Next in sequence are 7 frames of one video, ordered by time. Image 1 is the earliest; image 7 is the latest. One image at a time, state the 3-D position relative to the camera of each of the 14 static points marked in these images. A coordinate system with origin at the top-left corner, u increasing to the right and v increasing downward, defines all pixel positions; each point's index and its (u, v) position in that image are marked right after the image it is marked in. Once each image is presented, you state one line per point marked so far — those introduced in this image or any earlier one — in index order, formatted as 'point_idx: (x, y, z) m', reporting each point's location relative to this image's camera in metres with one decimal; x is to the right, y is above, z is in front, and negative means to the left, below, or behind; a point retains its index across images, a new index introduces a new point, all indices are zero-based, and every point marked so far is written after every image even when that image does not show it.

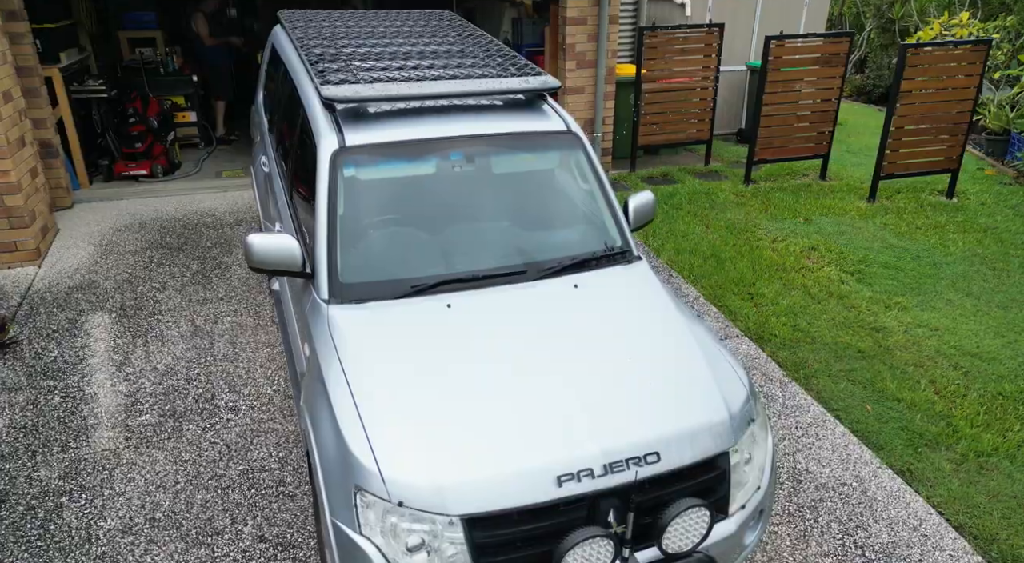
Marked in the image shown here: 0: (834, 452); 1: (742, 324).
0: (+1.8, -1.0, +4.0) m
1: (+1.7, -0.3, +5.2) m
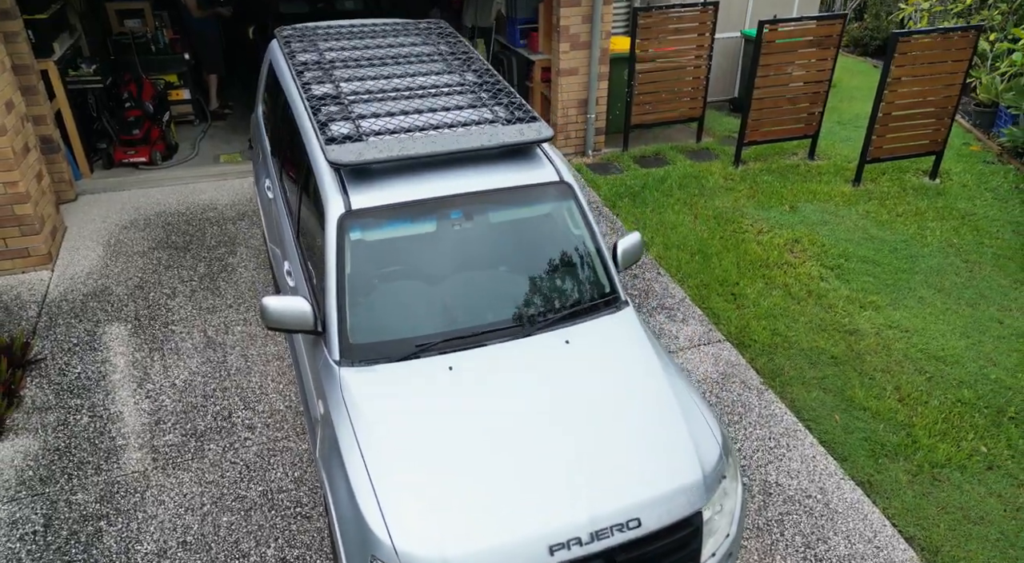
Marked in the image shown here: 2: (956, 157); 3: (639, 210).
0: (+1.8, -1.1, +4.4) m
1: (+1.7, -0.4, +5.5) m
2: (+5.4, +1.5, +8.6) m
3: (+1.3, +0.7, +7.1) m
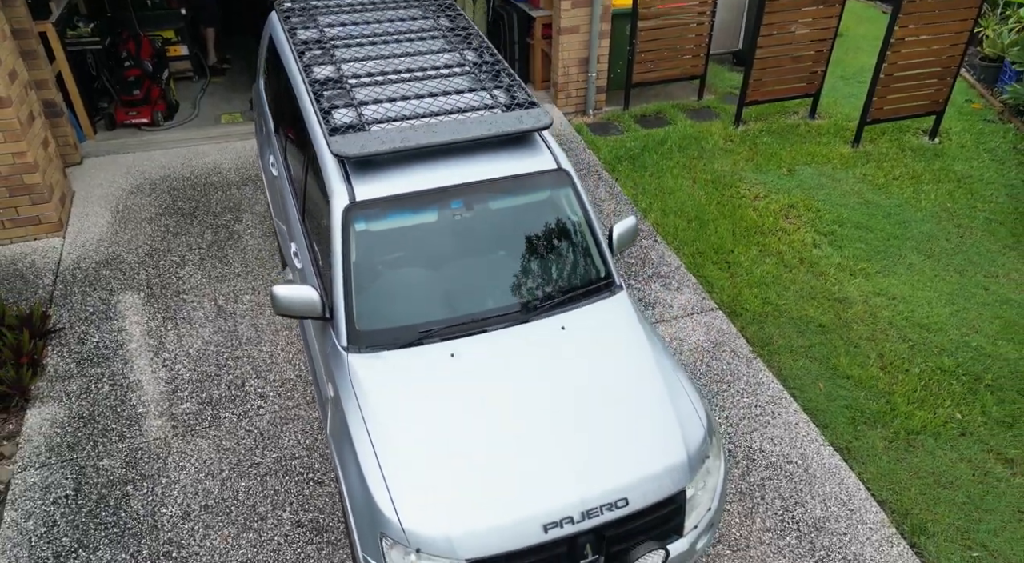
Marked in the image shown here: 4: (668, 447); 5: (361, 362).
0: (+1.8, -1.0, +4.7) m
1: (+1.7, -0.1, +5.7) m
2: (+5.4, +2.0, +8.6) m
3: (+1.3, +1.1, +7.2) m
4: (+0.7, -0.7, +3.2) m
5: (-0.7, -0.4, +3.3) m
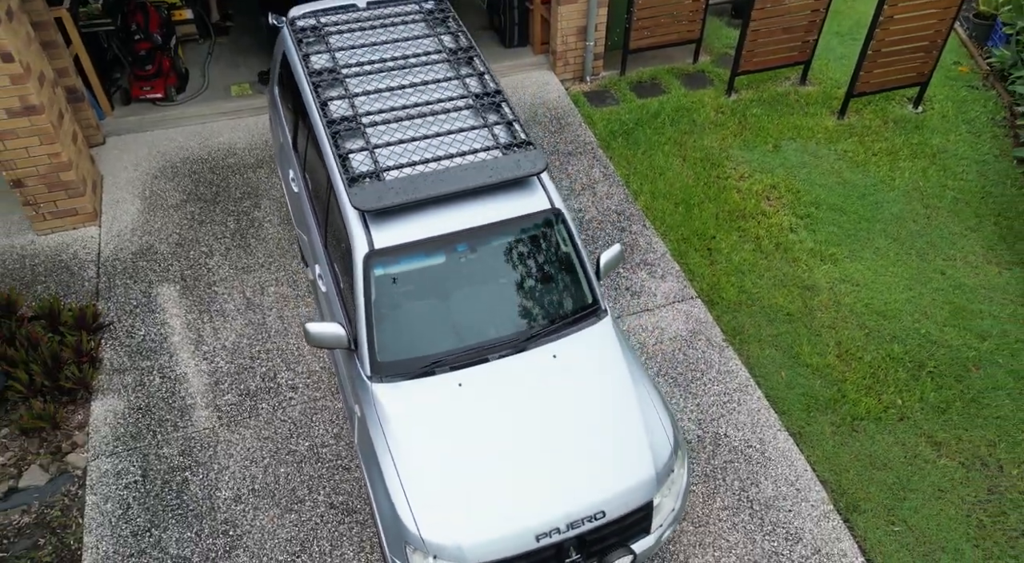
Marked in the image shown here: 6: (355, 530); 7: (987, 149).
0: (+1.8, -1.0, +5.4) m
1: (+1.6, 0.0, +6.3) m
2: (+5.4, +2.5, +8.9) m
3: (+1.3, +1.4, +7.6) m
4: (+0.7, -1.0, +3.9) m
5: (-0.7, -0.6, +4.0) m
6: (-1.0, -1.6, +4.5) m
7: (+5.3, +1.5, +7.9) m
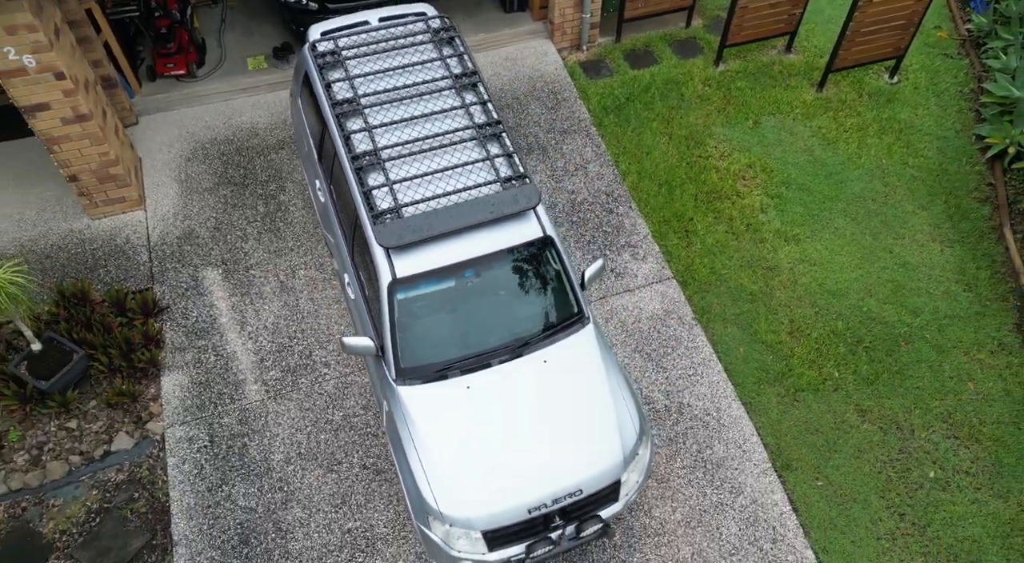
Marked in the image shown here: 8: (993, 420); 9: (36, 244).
0: (+1.8, -1.0, +6.4) m
1: (+1.6, +0.2, +7.2) m
2: (+5.4, +3.1, +9.3) m
3: (+1.3, +1.8, +8.2) m
4: (+0.7, -1.2, +4.9) m
5: (-0.7, -0.8, +5.0) m
6: (-1.0, -1.7, +5.7) m
7: (+5.3, +1.9, +8.5) m
8: (+4.3, -1.2, +6.4) m
9: (-4.7, +0.4, +6.9) m
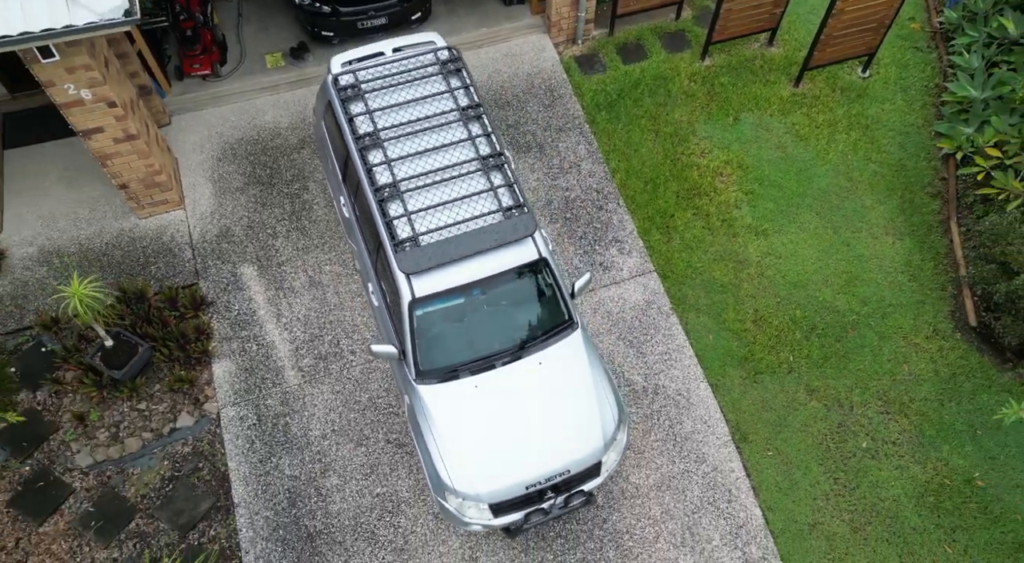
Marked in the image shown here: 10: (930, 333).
0: (+1.8, -1.0, +7.5) m
1: (+1.6, +0.3, +8.1) m
2: (+5.4, +3.4, +9.9) m
3: (+1.3, +2.0, +9.0) m
4: (+0.7, -1.3, +6.0) m
5: (-0.7, -0.9, +6.0) m
6: (-1.0, -1.7, +6.8) m
7: (+5.3, +2.1, +9.2) m
8: (+4.3, -1.2, +7.5) m
9: (-4.7, +0.4, +7.8) m
10: (+4.6, -0.6, +7.8) m
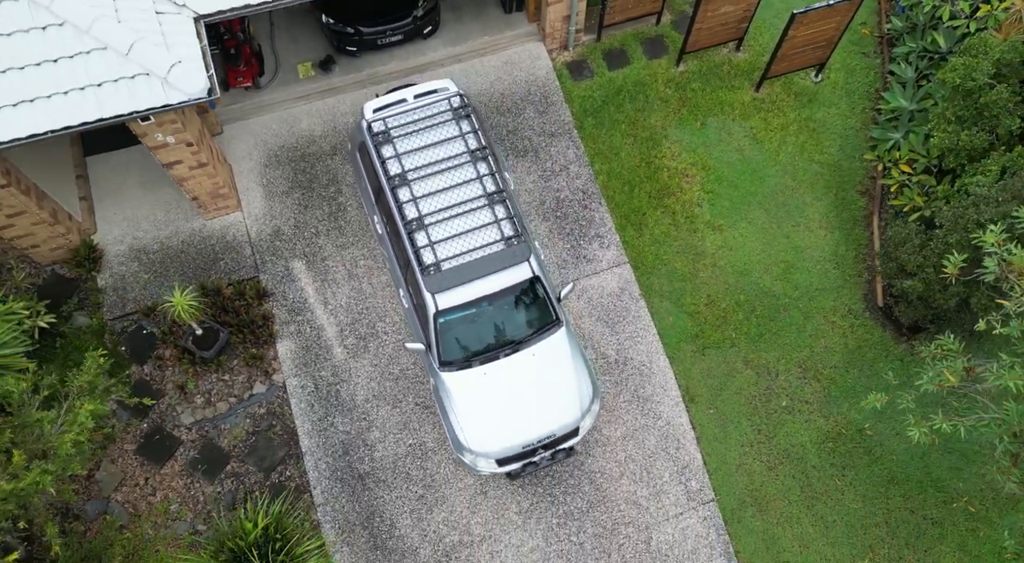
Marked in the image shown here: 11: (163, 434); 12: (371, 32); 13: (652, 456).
0: (+1.8, -0.9, +9.5) m
1: (+1.6, +0.4, +9.9) m
2: (+5.4, +3.8, +11.3) m
3: (+1.3, +2.3, +10.6) m
4: (+0.7, -1.5, +8.1) m
5: (-0.7, -1.1, +8.1) m
6: (-1.0, -1.7, +9.0) m
7: (+5.3, +2.4, +10.8) m
8: (+4.3, -1.1, +9.5) m
9: (-4.7, +0.6, +9.6) m
10: (+4.6, -0.4, +9.8) m
11: (-4.4, -1.9, +8.8) m
12: (-2.0, +3.6, +10.3) m
13: (+1.8, -2.2, +9.0) m
